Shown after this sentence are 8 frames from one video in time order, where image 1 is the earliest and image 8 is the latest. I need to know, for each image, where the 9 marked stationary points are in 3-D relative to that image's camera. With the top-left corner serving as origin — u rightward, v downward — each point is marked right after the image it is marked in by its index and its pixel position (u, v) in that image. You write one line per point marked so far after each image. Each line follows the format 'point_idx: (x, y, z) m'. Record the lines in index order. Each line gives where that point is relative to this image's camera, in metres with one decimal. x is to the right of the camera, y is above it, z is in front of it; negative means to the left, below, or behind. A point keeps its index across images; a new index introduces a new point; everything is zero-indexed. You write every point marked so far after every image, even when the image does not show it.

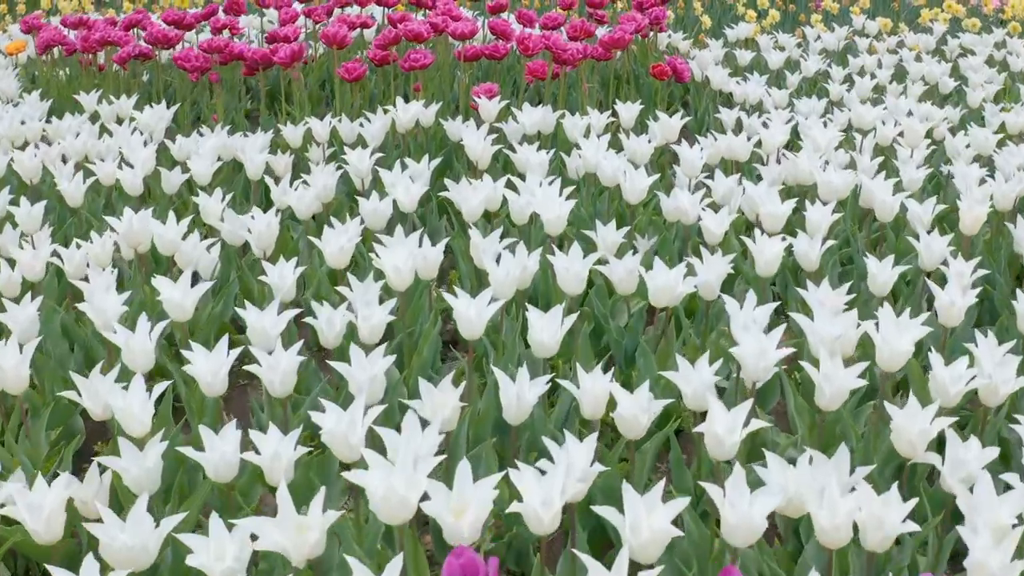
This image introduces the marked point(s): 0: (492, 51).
0: (-0.1, +1.6, +5.2) m
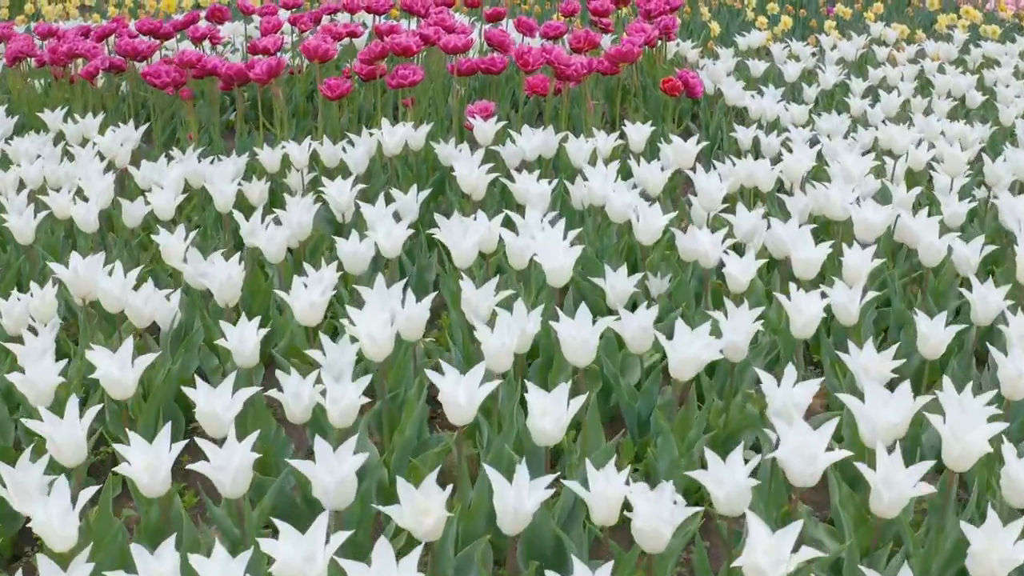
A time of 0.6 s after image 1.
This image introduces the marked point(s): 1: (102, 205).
0: (-0.1, +1.4, +4.8) m
1: (-2.0, +0.4, +3.7) m
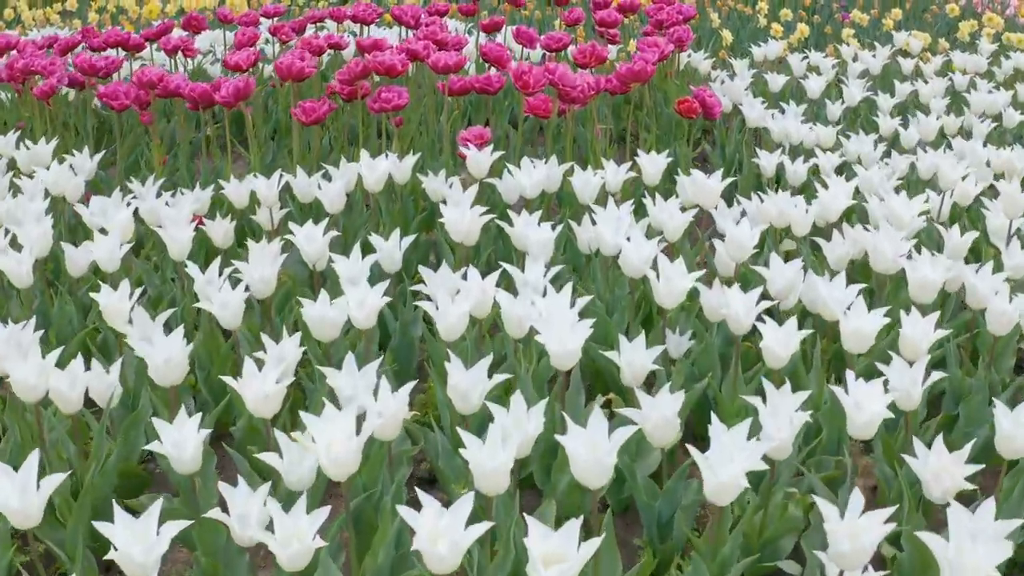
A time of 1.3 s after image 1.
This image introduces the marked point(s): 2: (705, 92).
0: (-0.2, +1.1, +4.3) m
1: (-2.0, +0.1, +3.3) m
2: (+1.2, +1.2, +4.7) m
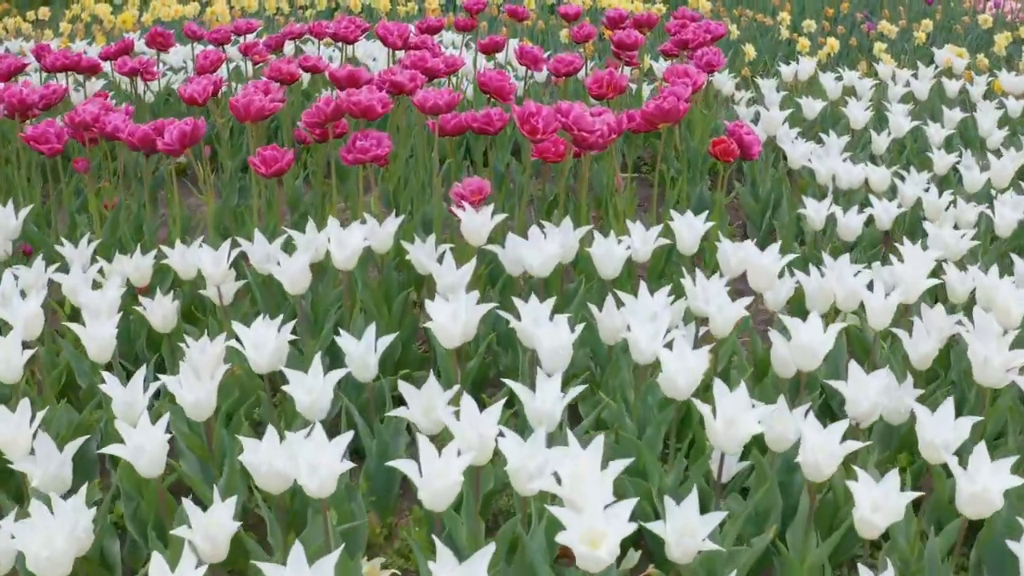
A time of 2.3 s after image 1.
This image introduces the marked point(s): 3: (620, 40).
0: (-0.1, +0.8, +3.6) m
1: (-2.0, -0.2, +2.6) m
2: (+1.2, +0.8, +4.0) m
3: (+0.7, +1.5, +4.6) m
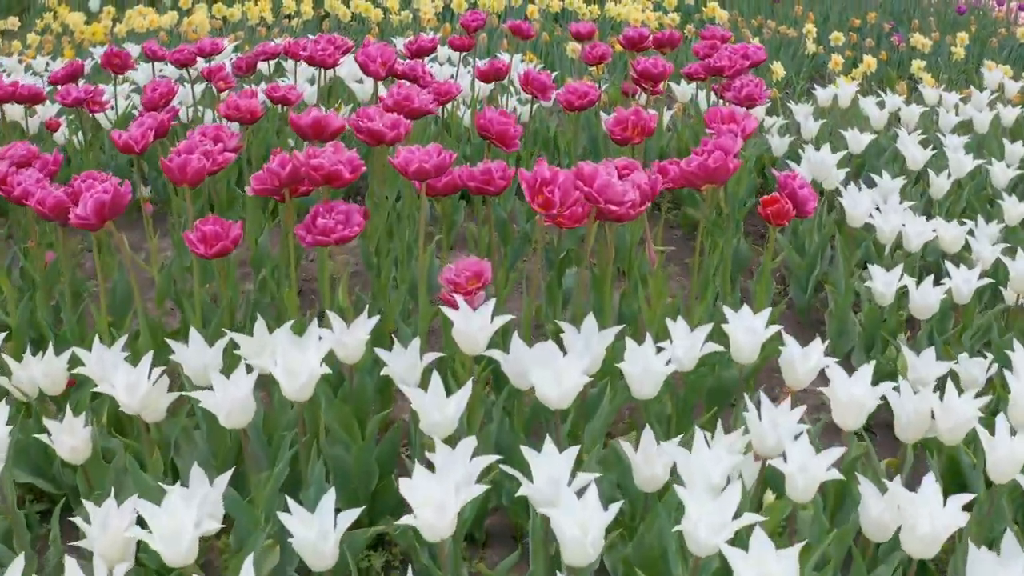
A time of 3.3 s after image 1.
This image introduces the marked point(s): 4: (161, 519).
0: (-0.1, +0.4, +3.0) m
1: (-2.0, -0.6, +1.9) m
2: (+1.2, +0.5, +3.3) m
3: (+0.7, +1.1, +4.0) m
4: (-0.8, -0.5, +1.8) m
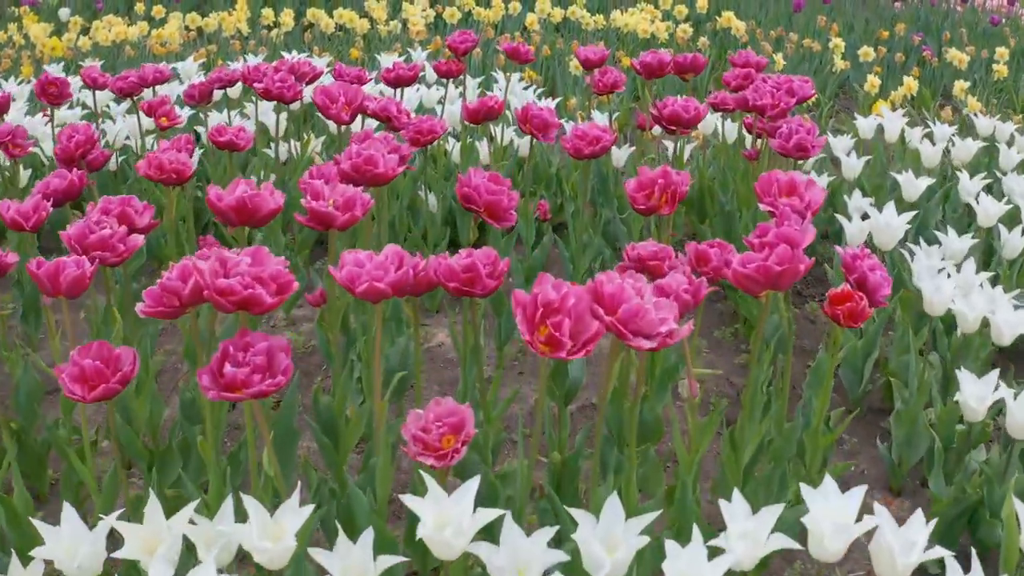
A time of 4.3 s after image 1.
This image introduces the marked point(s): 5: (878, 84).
0: (-0.1, 0.0, +2.3) m
1: (-2.0, -1.0, +1.2) m
2: (+1.2, +0.1, +2.6) m
3: (+0.7, +0.7, +3.3) m
4: (-0.8, -0.9, +1.1) m
5: (+3.0, +1.6, +6.3) m
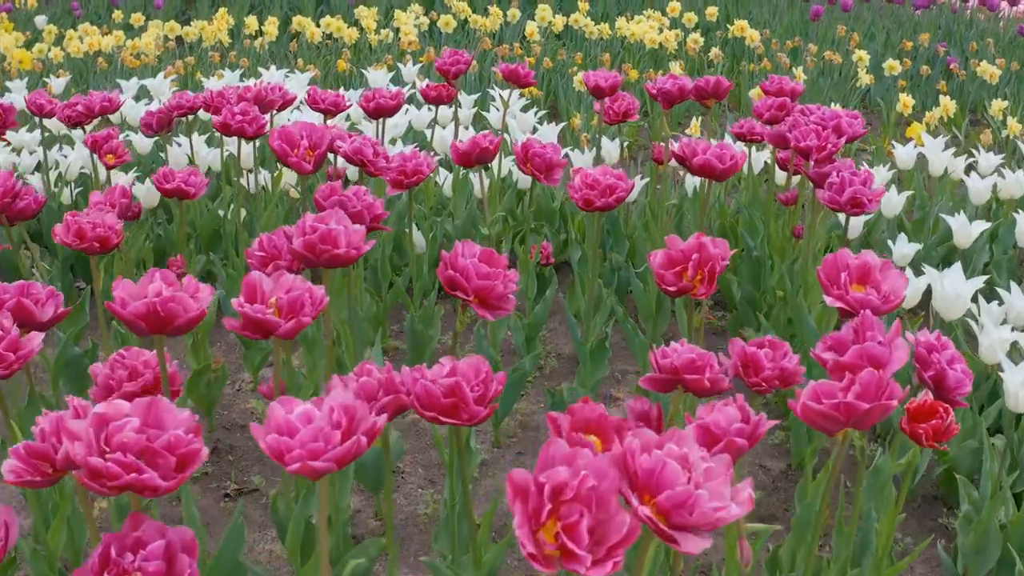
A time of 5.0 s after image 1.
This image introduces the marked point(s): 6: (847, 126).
0: (-0.1, -0.2, +1.8) m
1: (-2.0, -1.3, +0.7) m
2: (+1.2, -0.2, +2.1) m
3: (+0.6, +0.5, +2.8) m
4: (-0.8, -1.2, +0.6) m
5: (+3.0, +1.4, +5.8) m
6: (+1.3, +0.6, +2.9) m
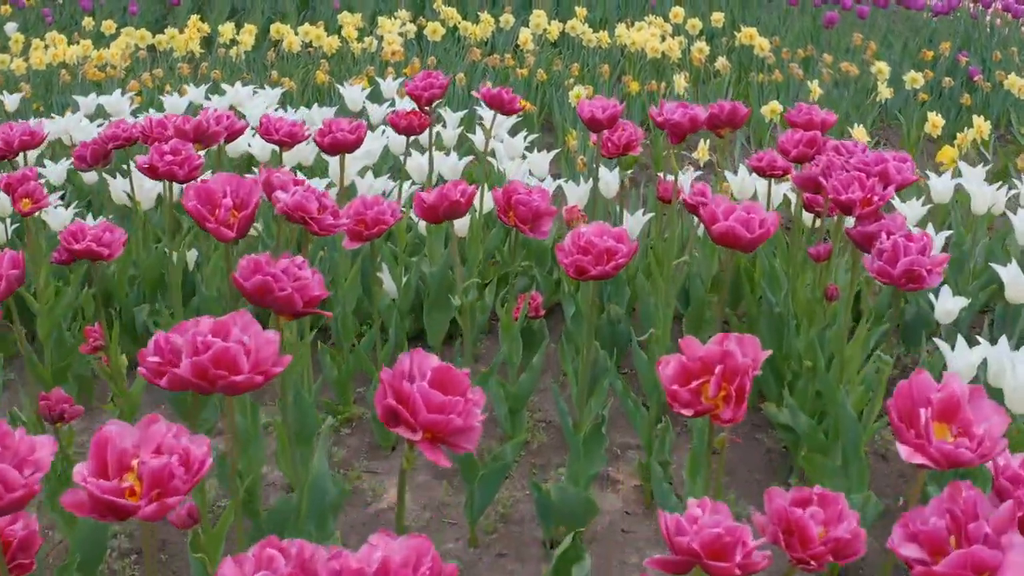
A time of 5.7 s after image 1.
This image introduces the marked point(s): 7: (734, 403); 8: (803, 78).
0: (-0.2, -0.5, +1.3) m
1: (-2.1, -1.5, +0.2) m
2: (+1.1, -0.4, +1.6) m
3: (+0.6, +0.2, +2.3) m
4: (-0.9, -1.4, +0.1) m
5: (+2.9, +1.1, +5.3) m
6: (+1.2, +0.4, +2.4) m
7: (+0.5, -0.2, +1.7) m
8: (+2.4, +1.7, +6.3) m
